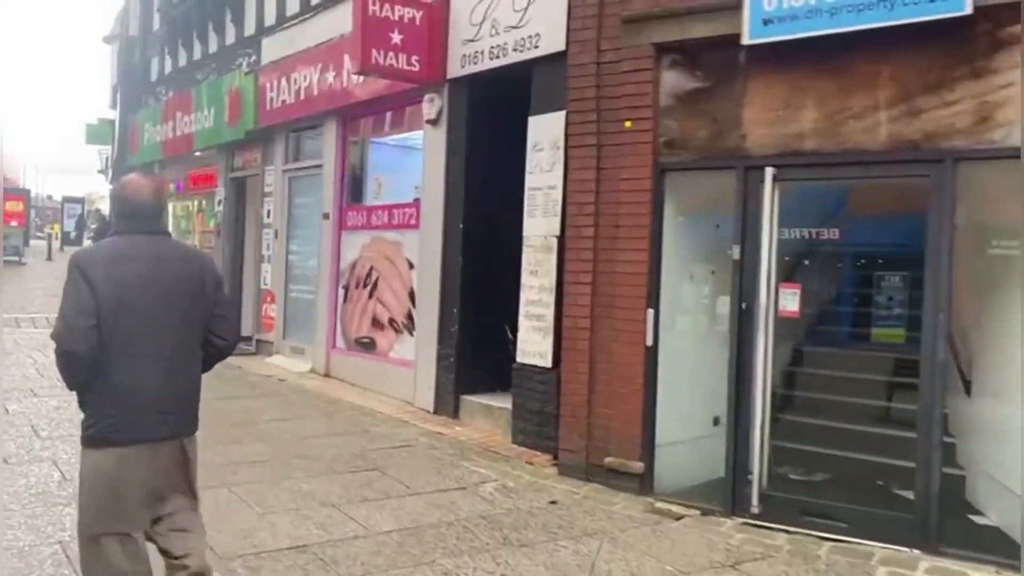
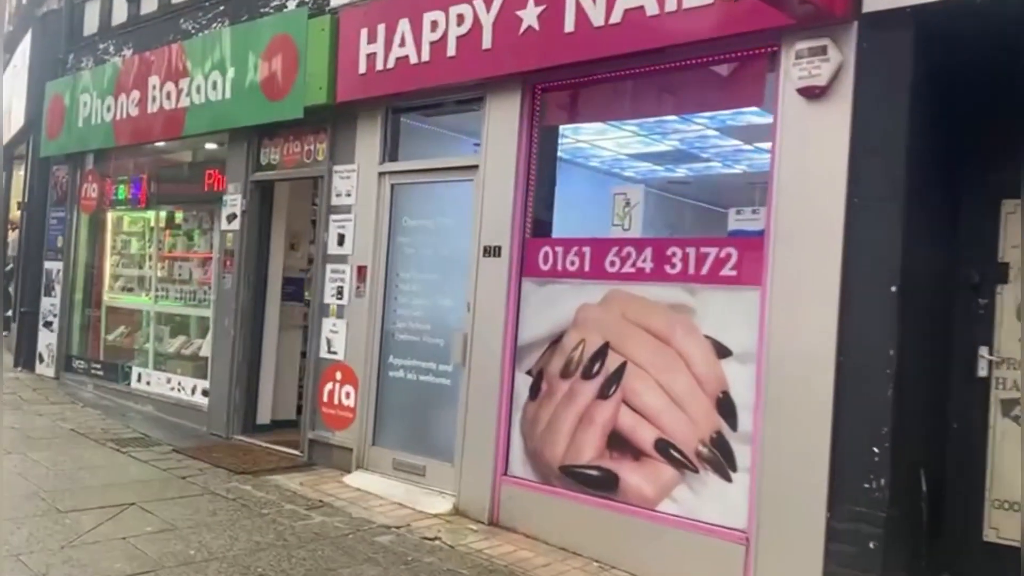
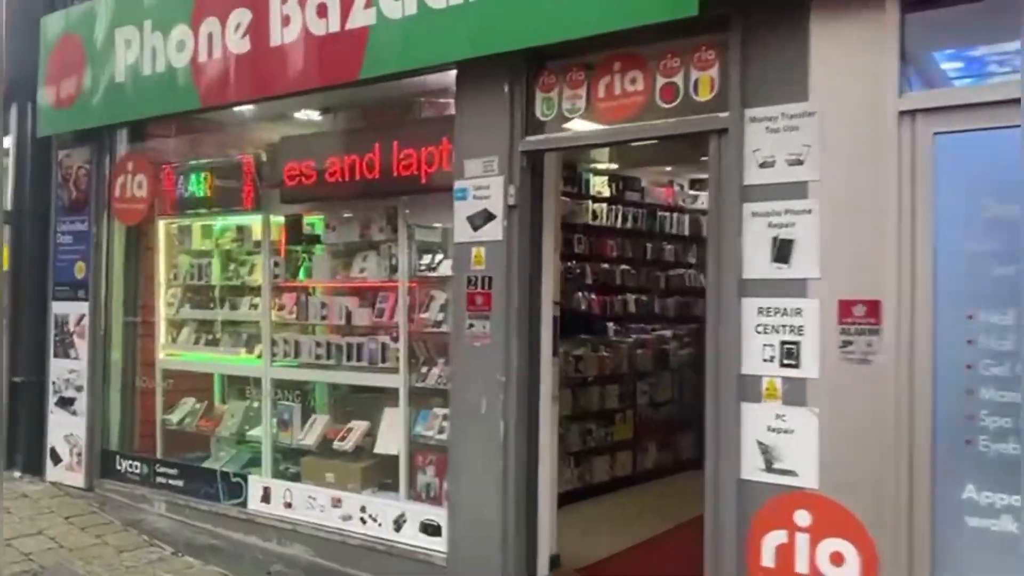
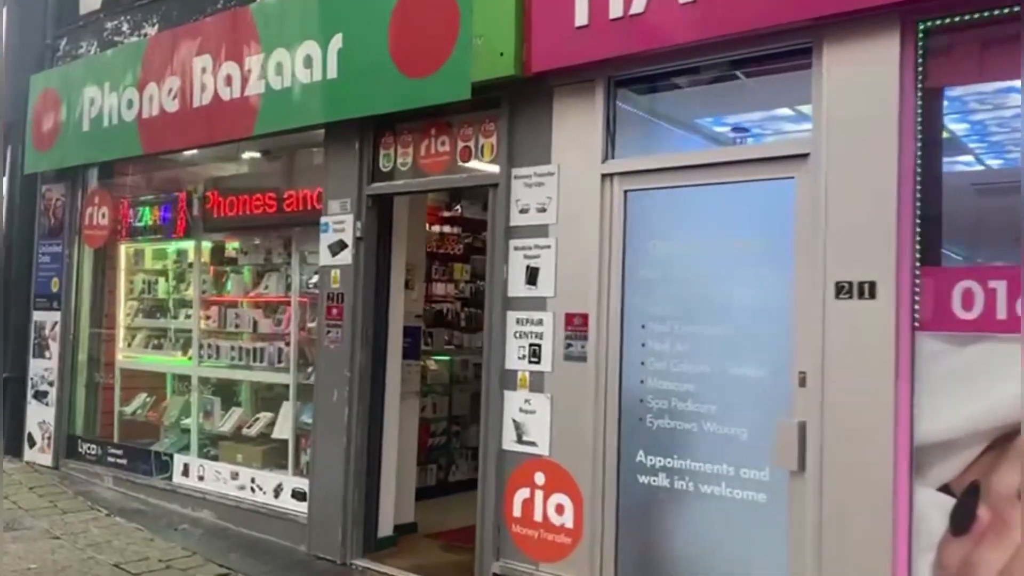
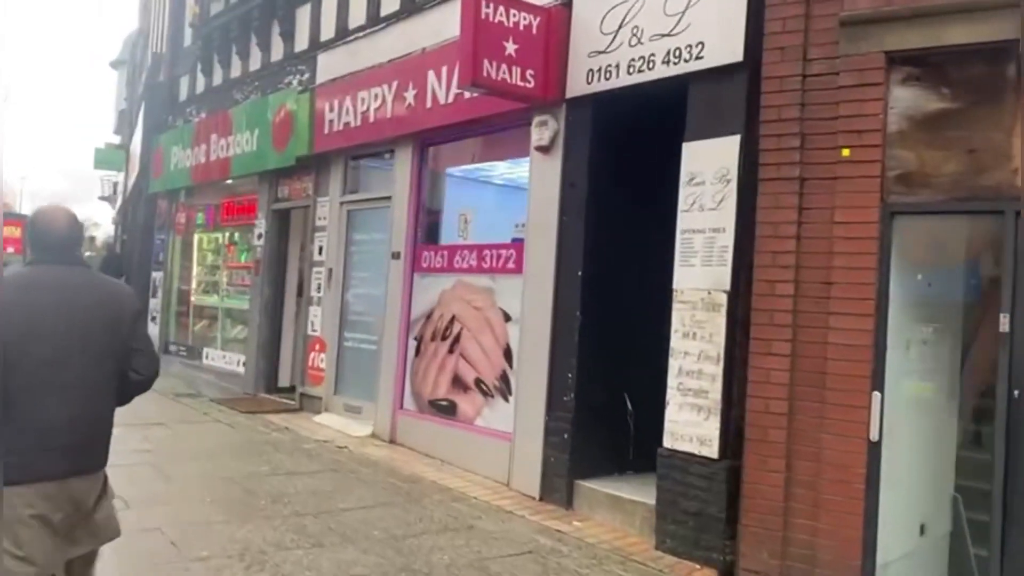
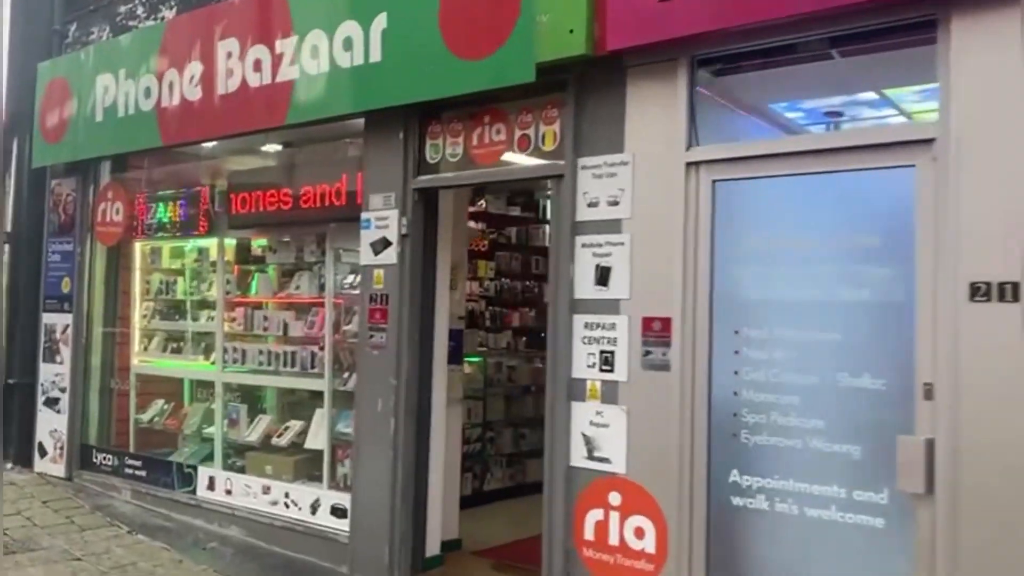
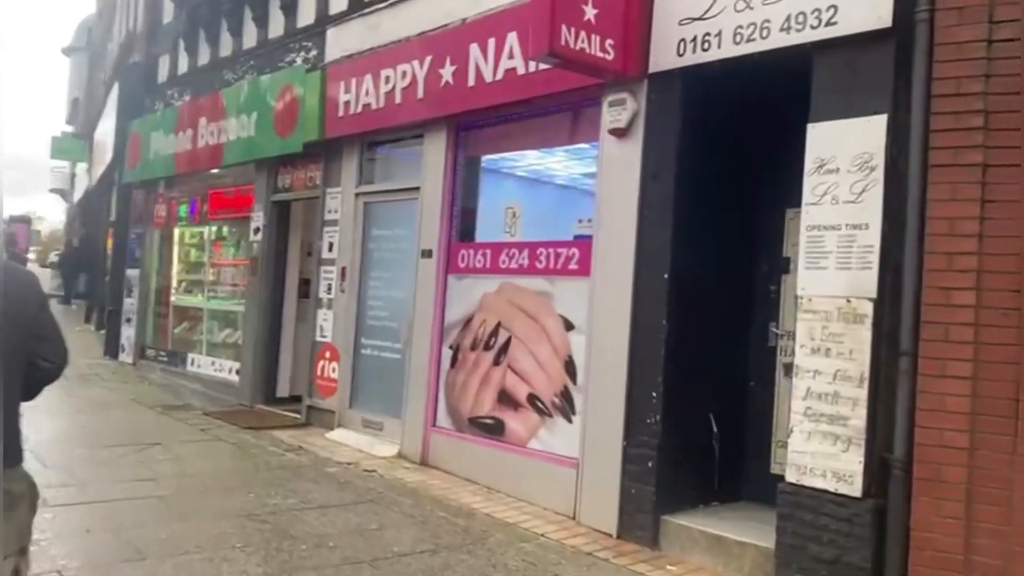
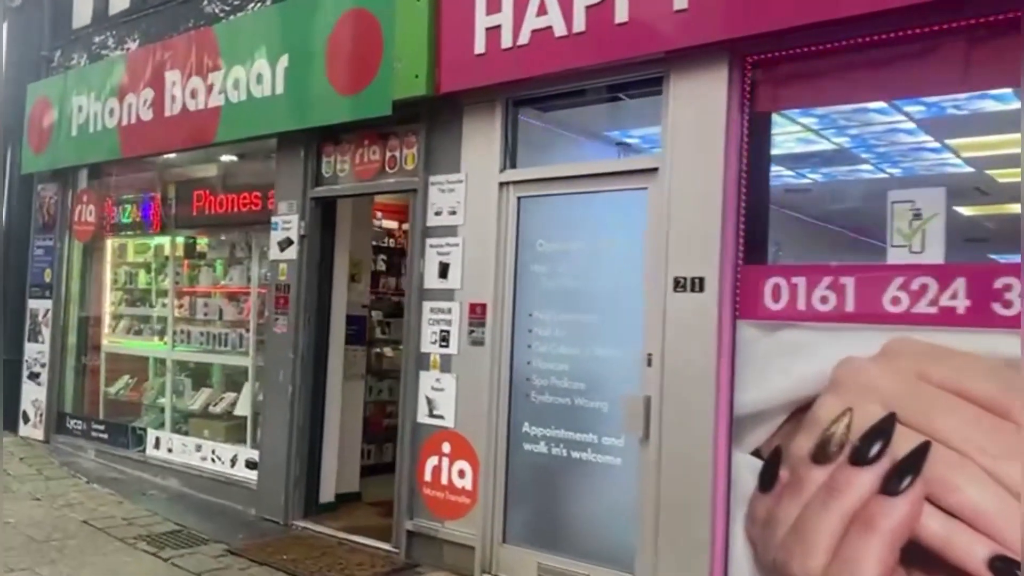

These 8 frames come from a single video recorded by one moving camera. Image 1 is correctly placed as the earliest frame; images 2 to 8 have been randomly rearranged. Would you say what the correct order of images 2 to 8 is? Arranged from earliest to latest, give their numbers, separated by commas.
5, 7, 2, 8, 4, 6, 3
